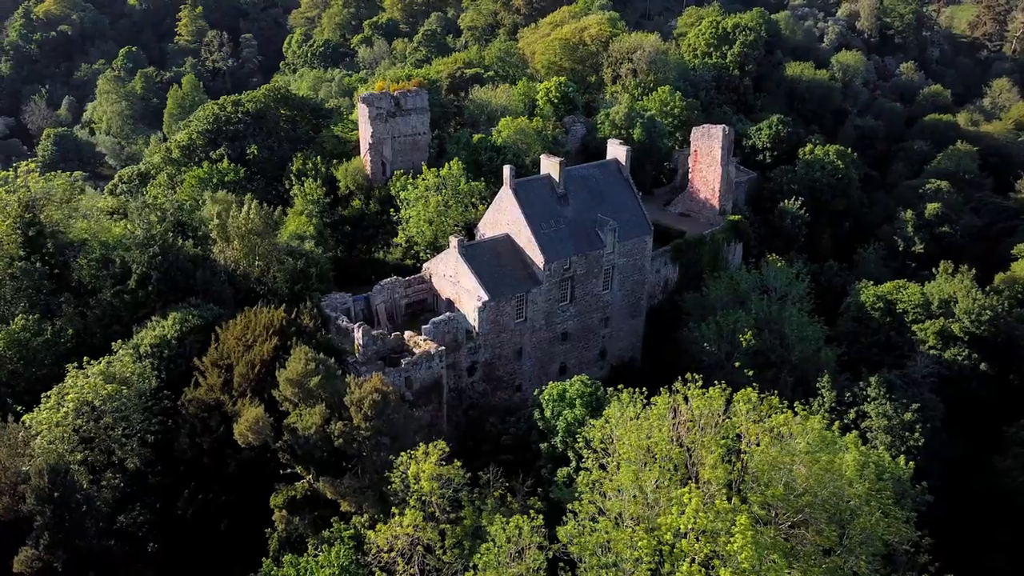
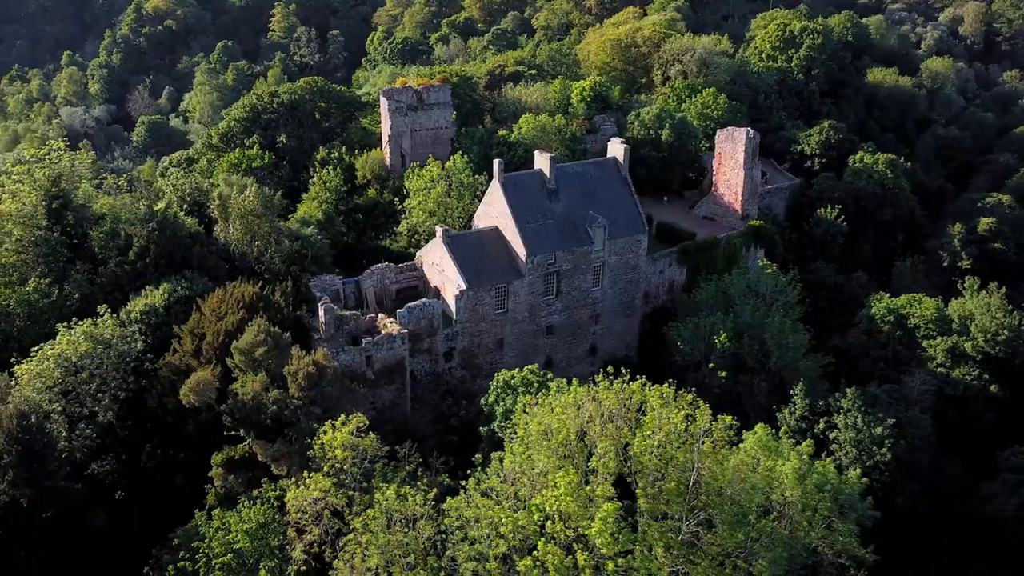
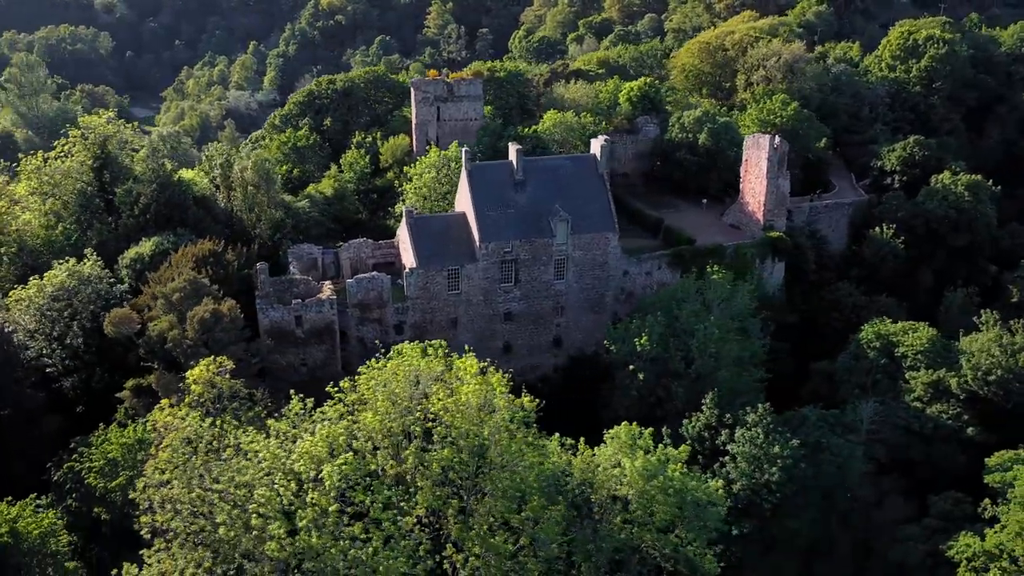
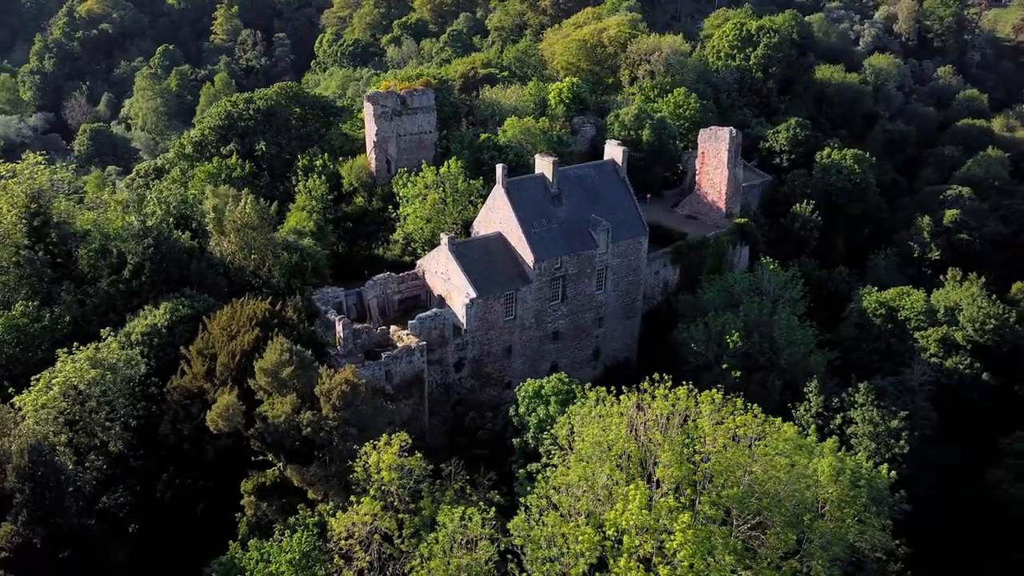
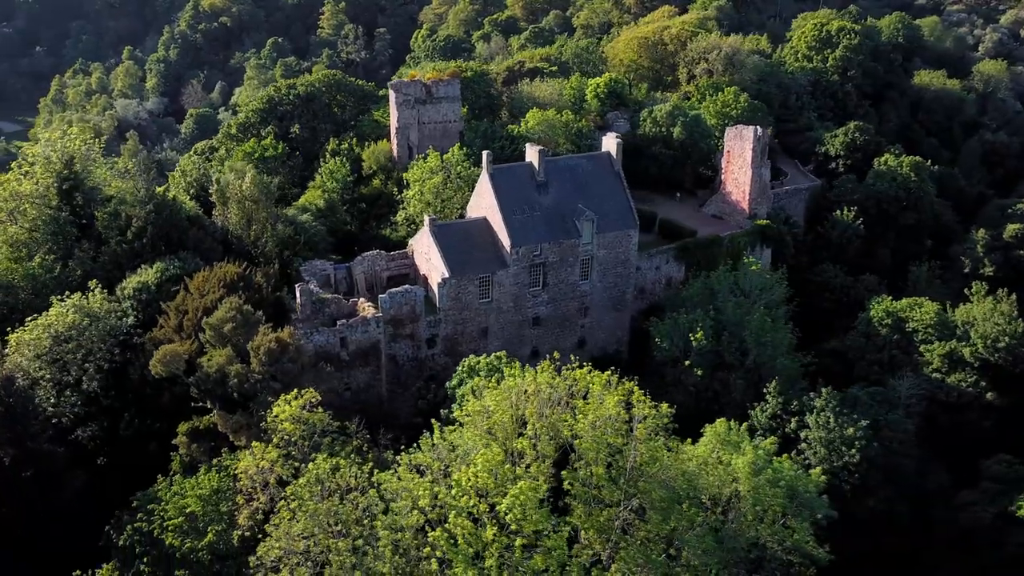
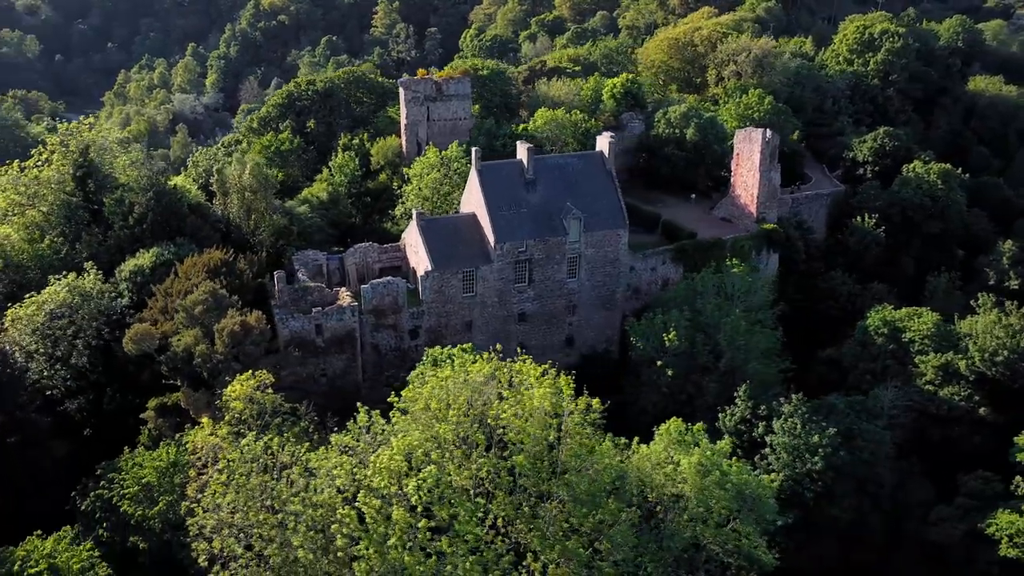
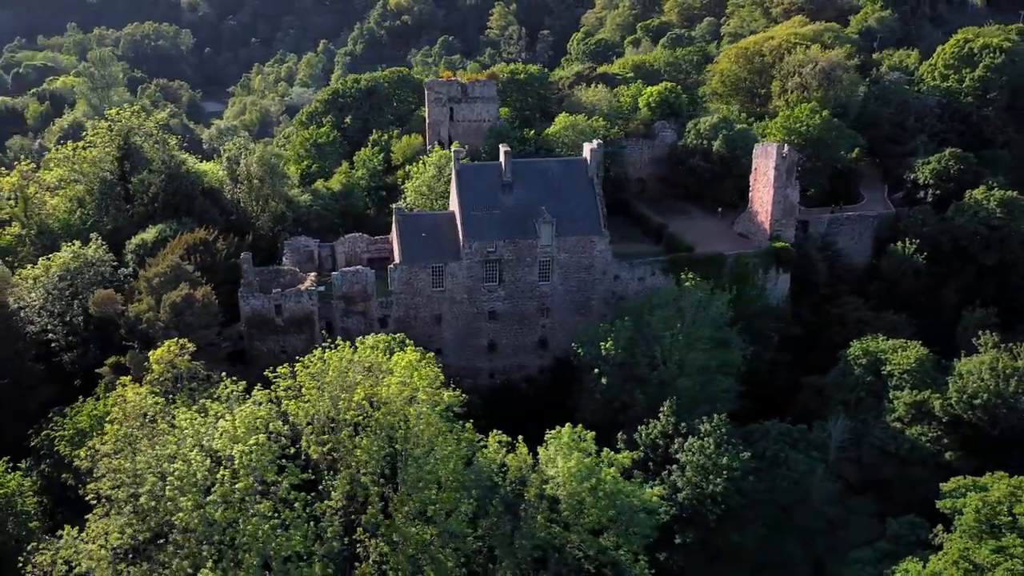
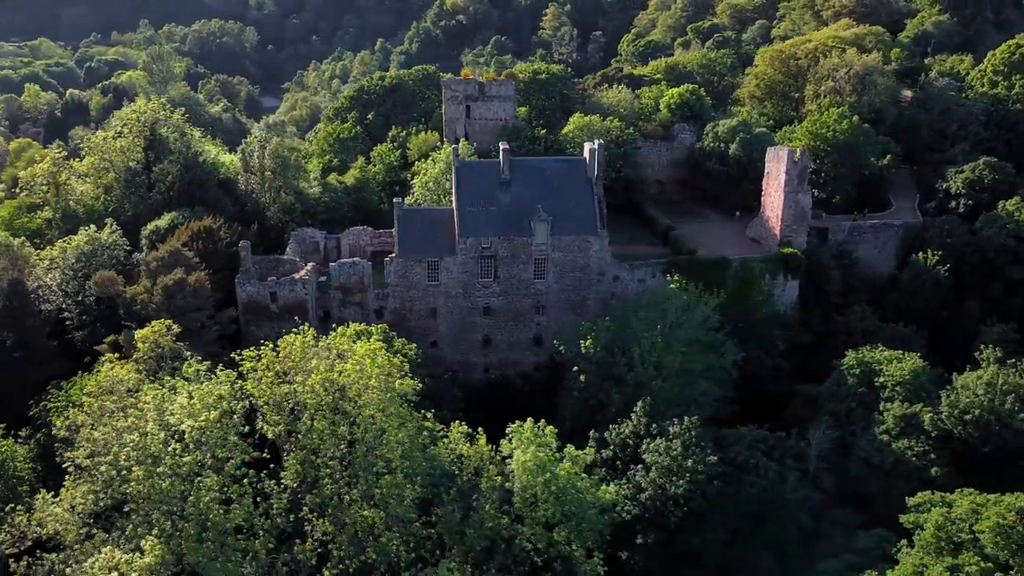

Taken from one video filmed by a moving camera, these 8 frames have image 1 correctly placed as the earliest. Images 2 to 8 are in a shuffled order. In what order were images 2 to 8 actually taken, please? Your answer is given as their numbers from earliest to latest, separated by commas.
4, 2, 5, 6, 3, 7, 8
